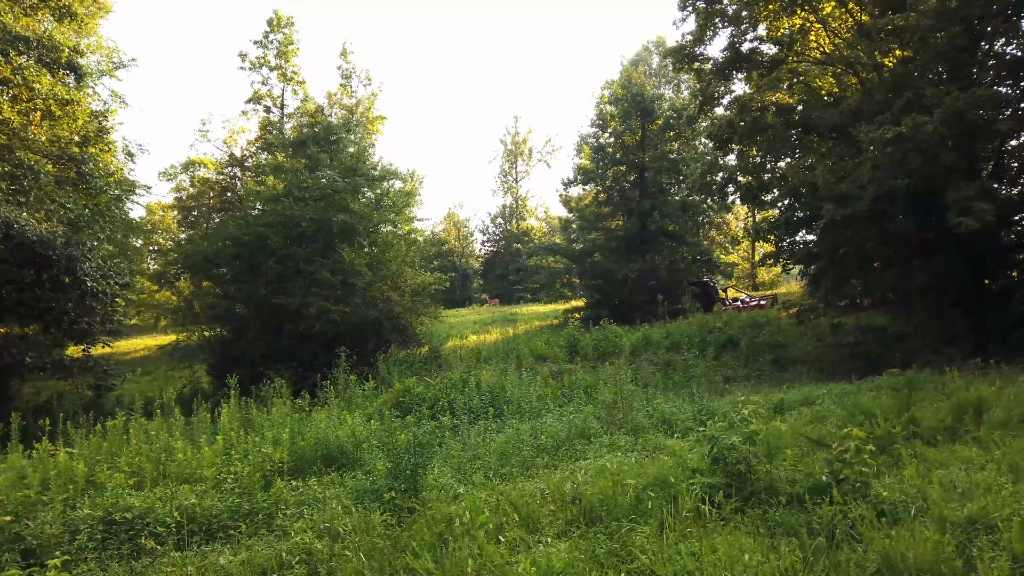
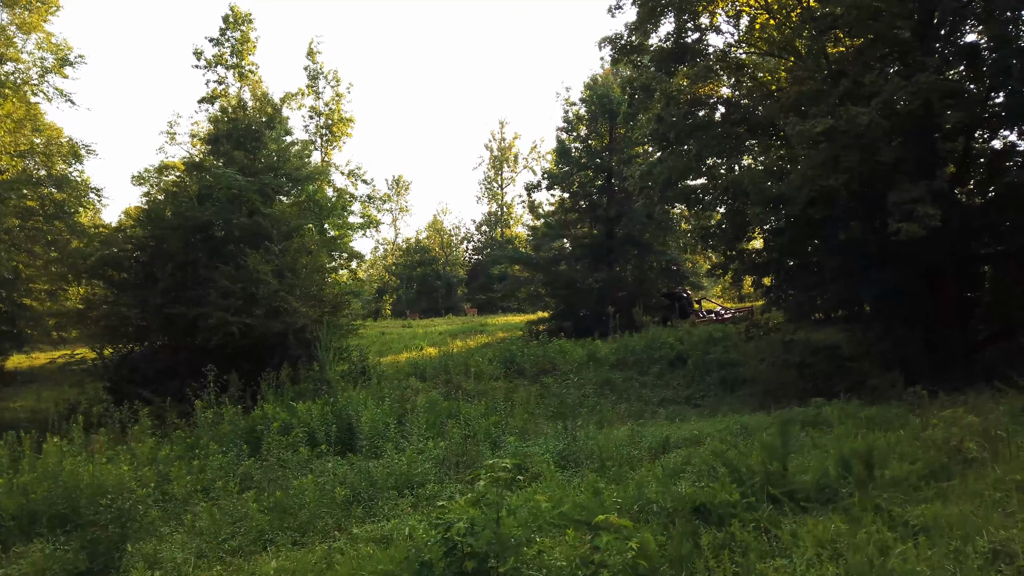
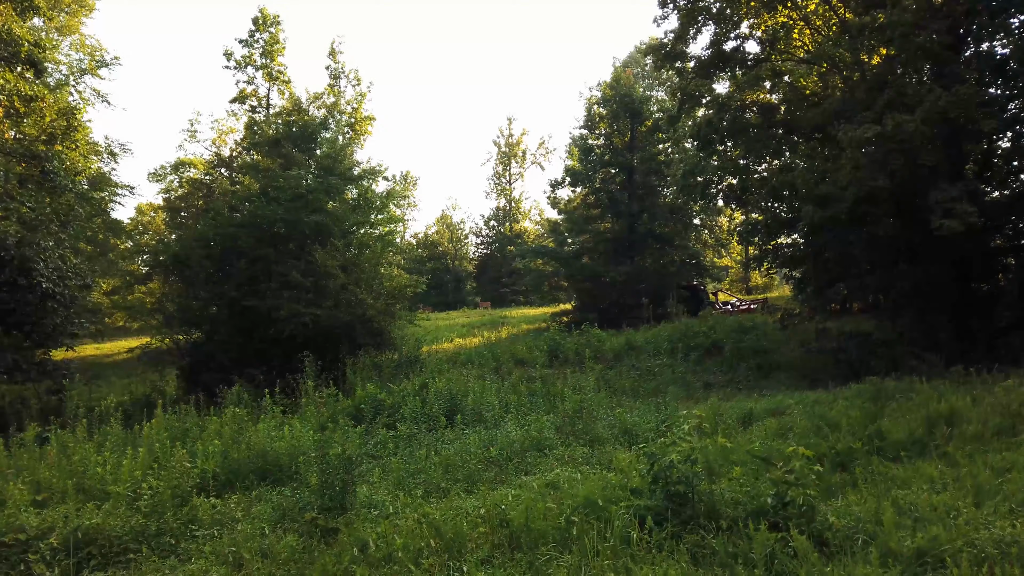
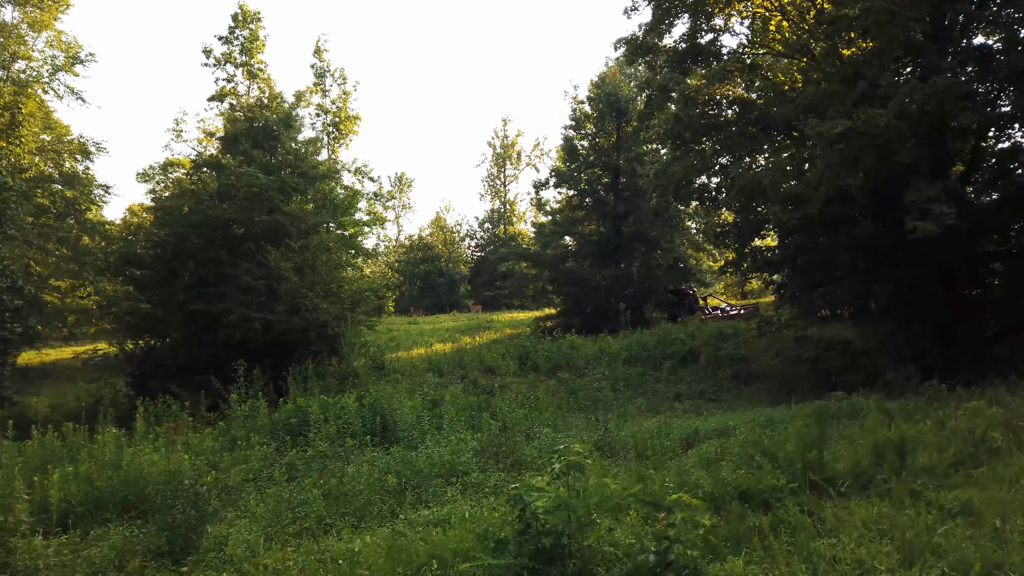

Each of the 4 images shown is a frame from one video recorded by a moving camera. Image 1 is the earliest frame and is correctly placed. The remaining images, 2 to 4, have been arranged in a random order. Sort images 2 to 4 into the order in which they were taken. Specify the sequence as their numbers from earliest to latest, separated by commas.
3, 4, 2
